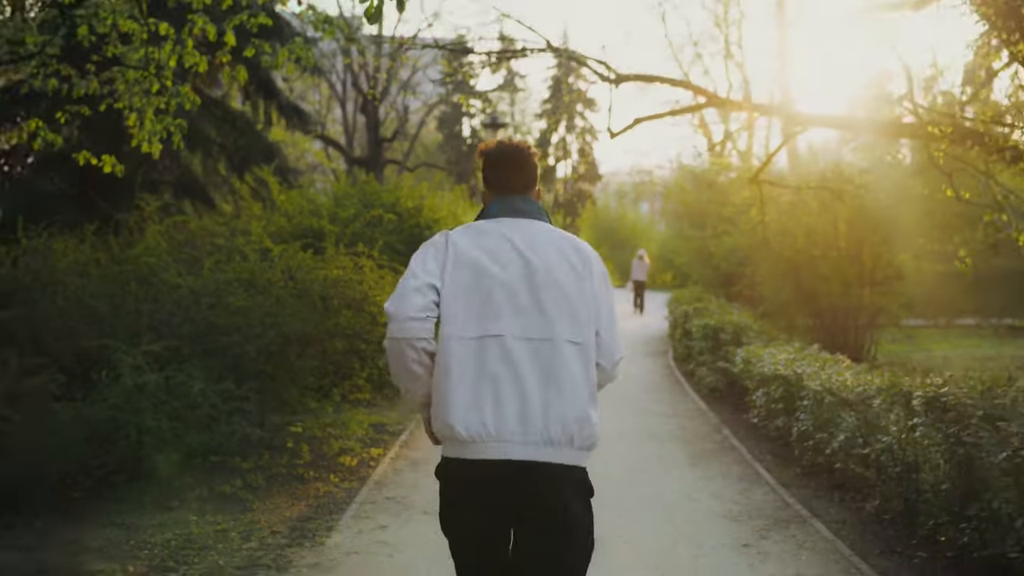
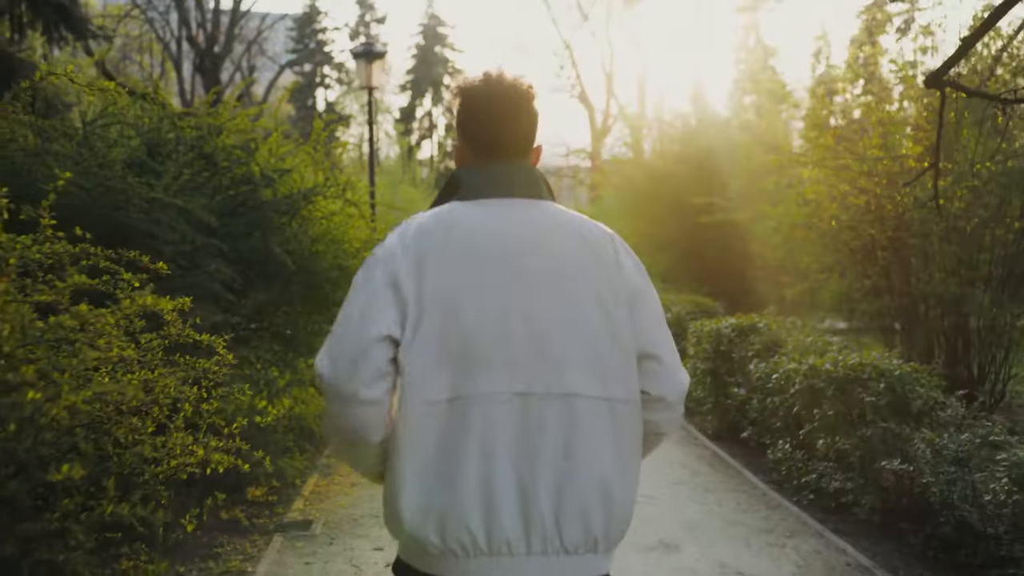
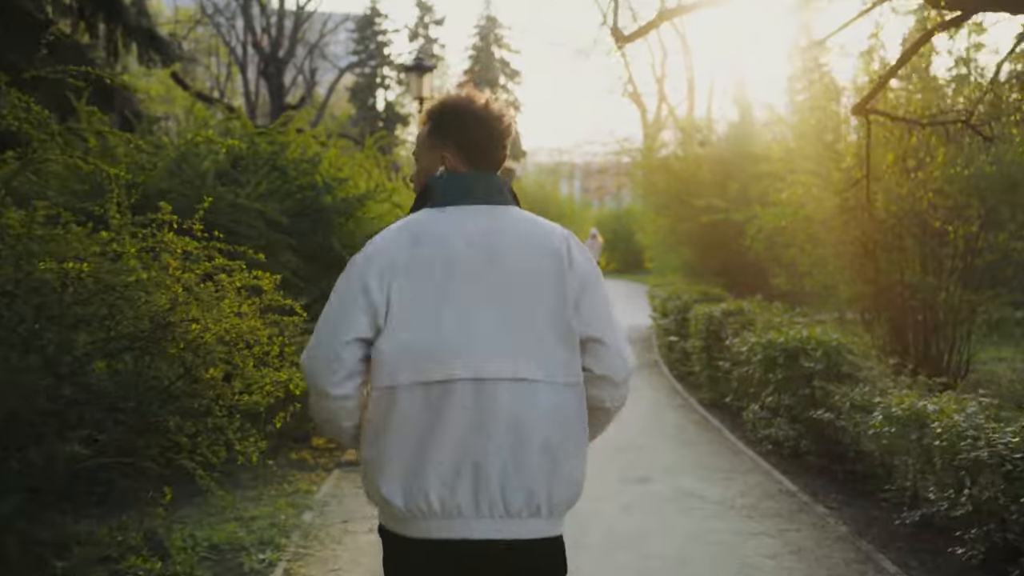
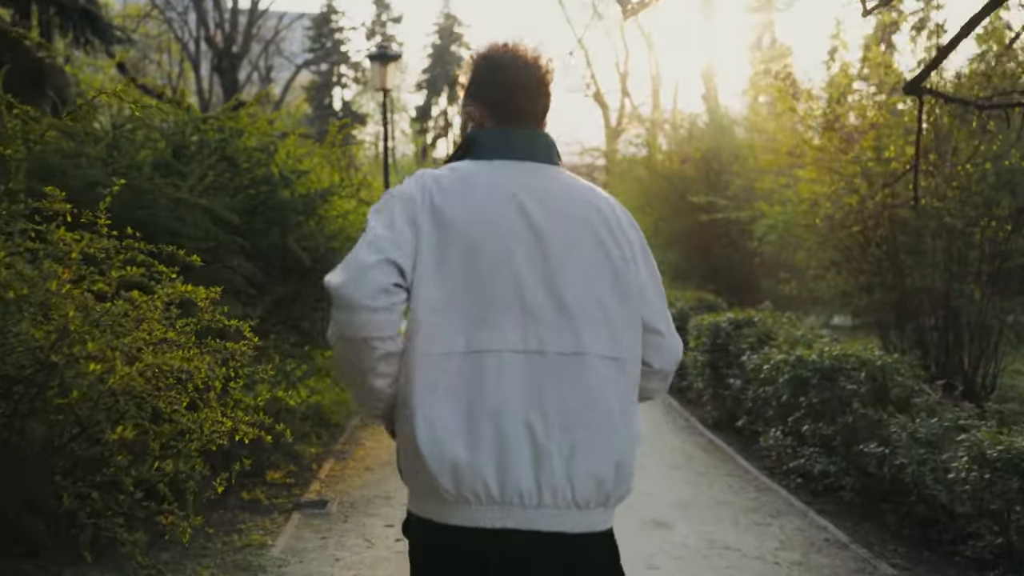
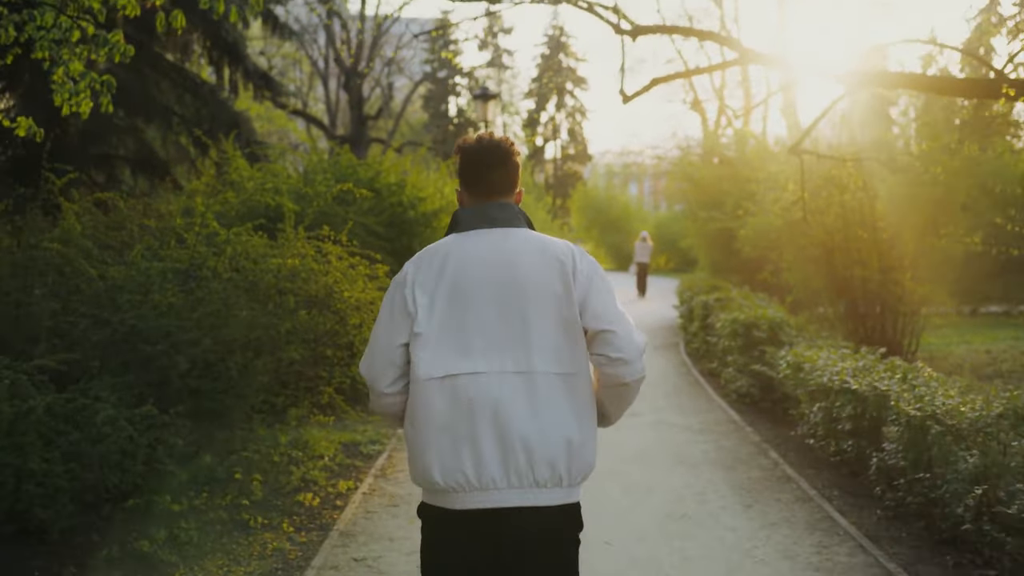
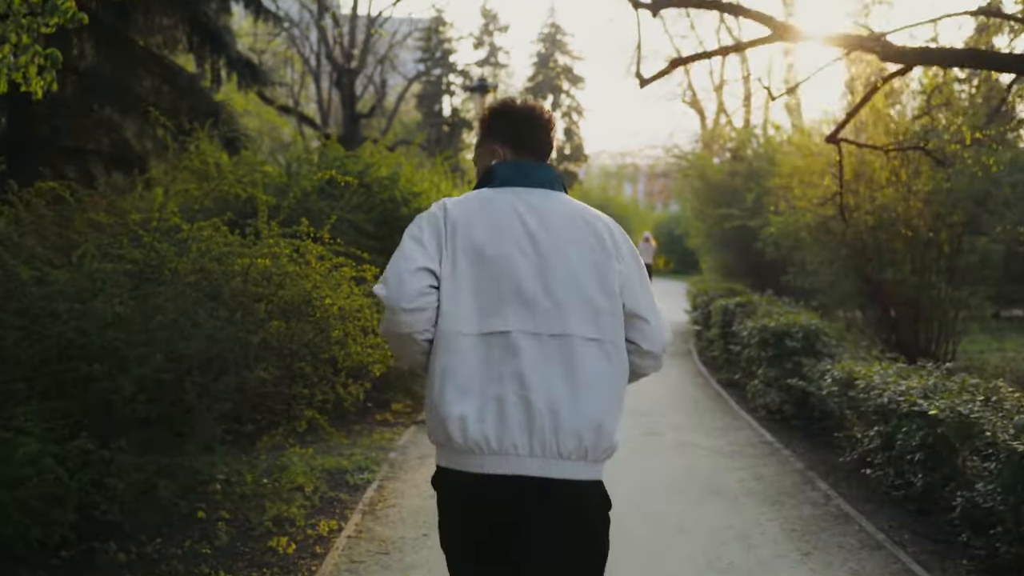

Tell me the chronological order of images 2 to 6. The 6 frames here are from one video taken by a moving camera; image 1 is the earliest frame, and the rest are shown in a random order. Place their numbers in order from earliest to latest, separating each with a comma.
5, 6, 3, 4, 2
